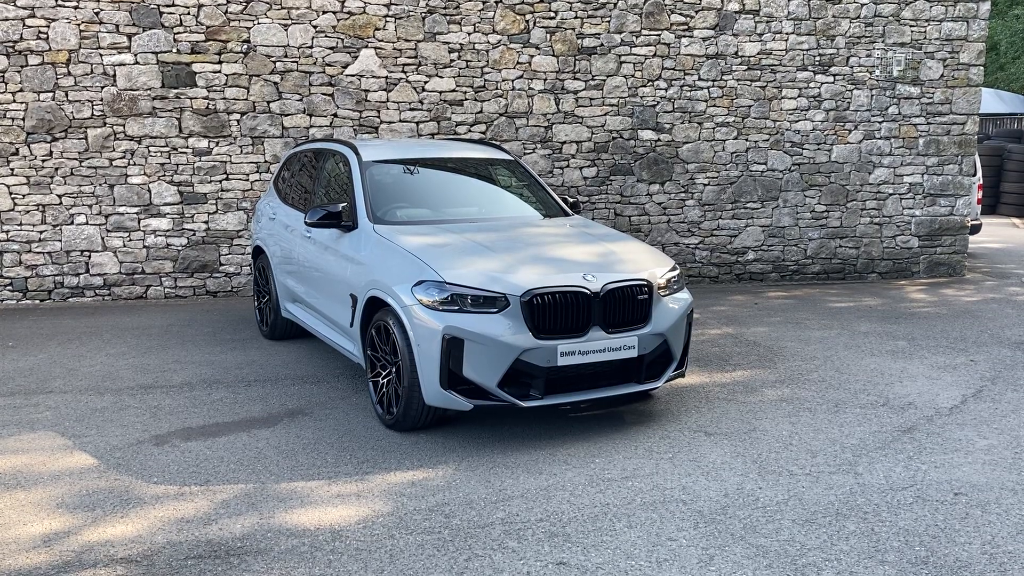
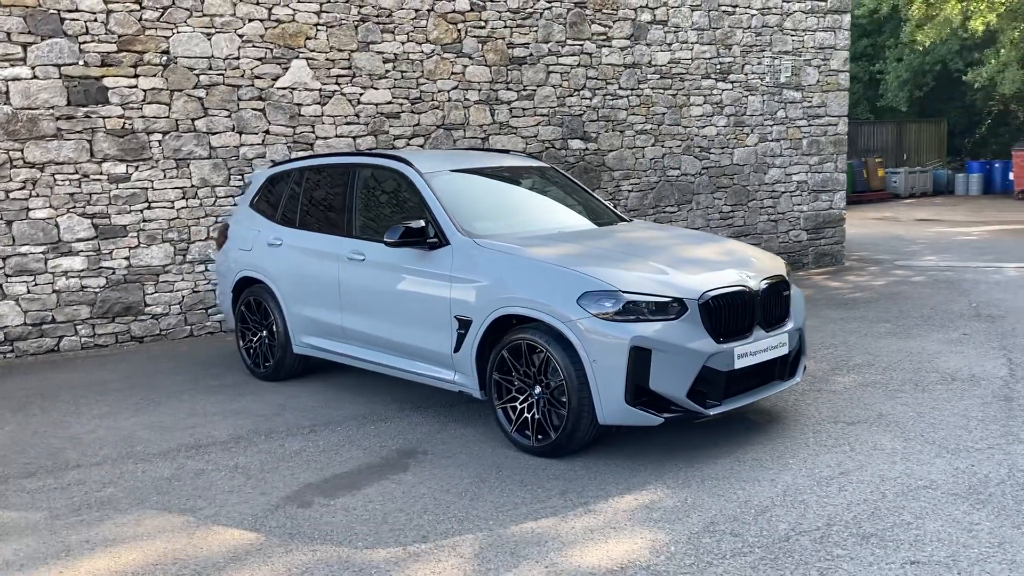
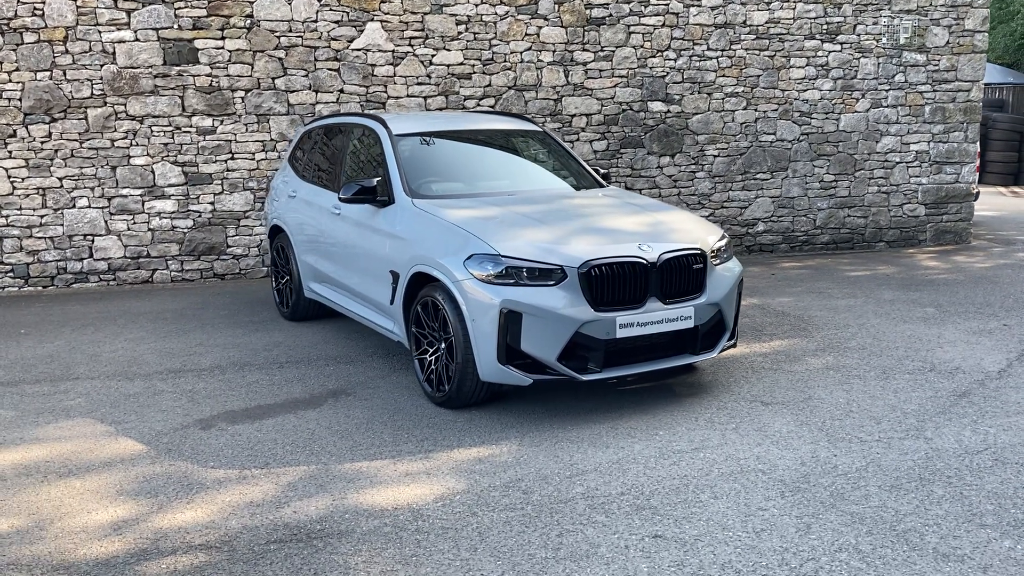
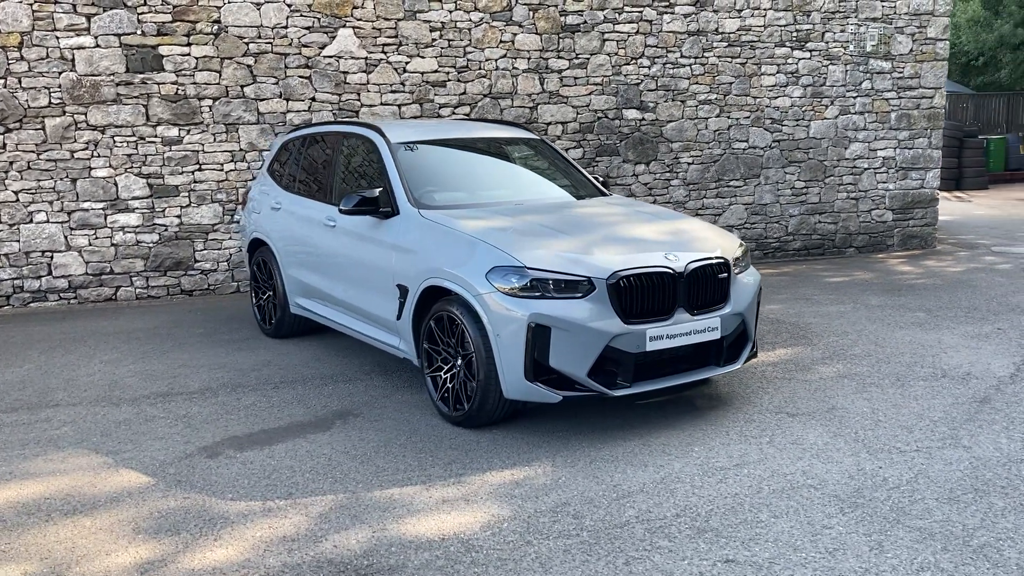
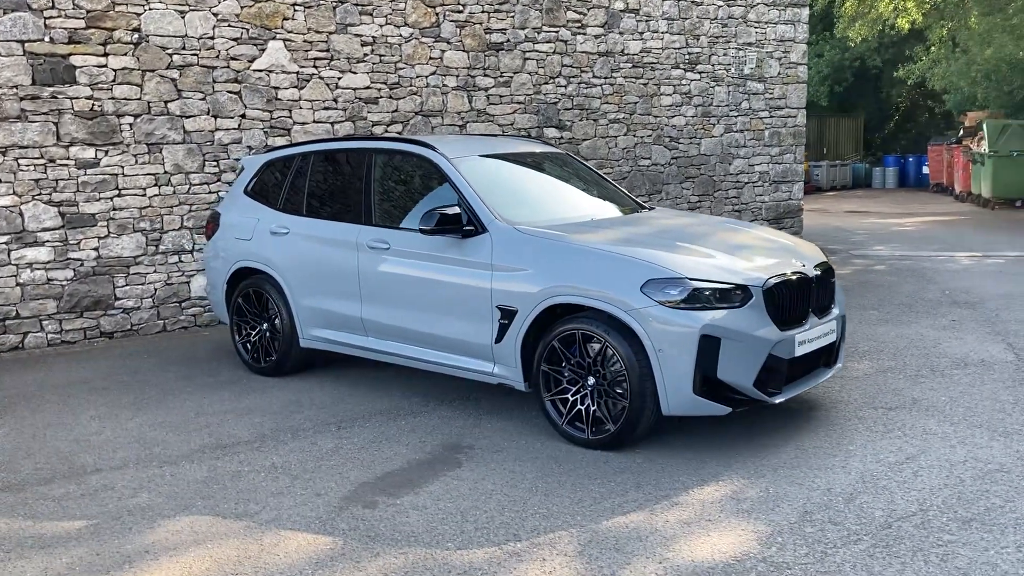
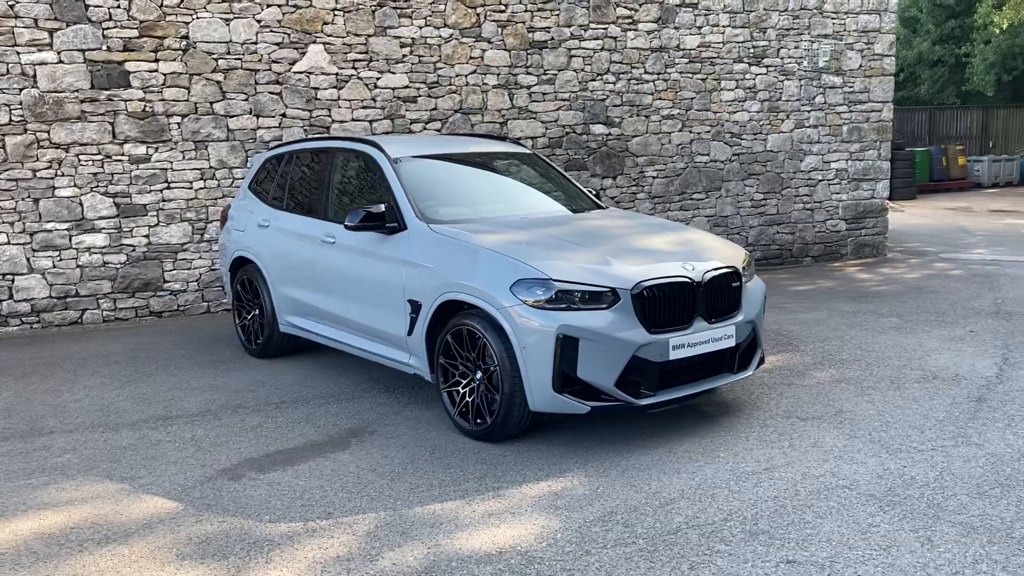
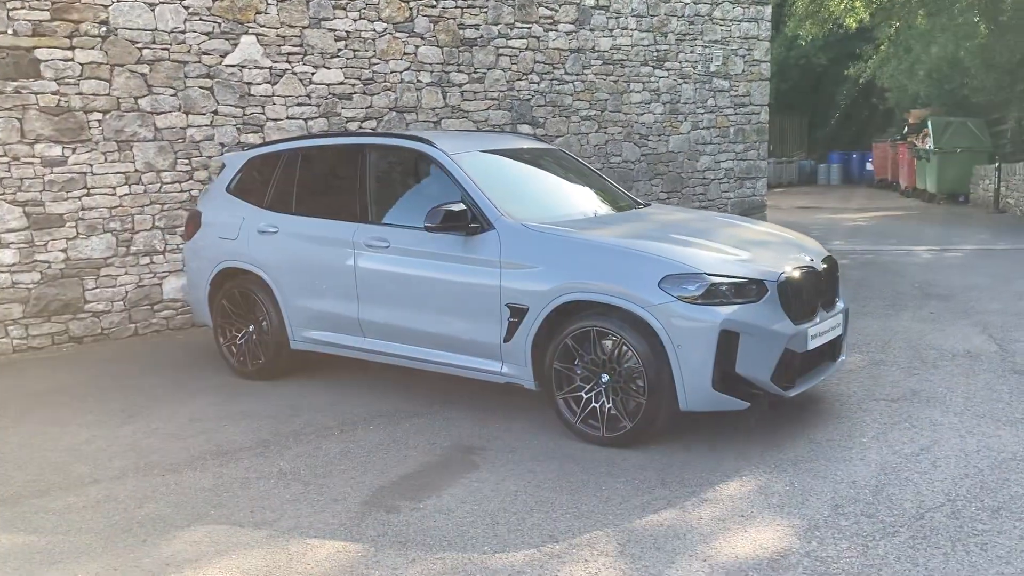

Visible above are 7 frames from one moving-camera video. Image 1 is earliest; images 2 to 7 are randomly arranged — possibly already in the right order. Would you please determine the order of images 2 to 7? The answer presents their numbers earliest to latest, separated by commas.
3, 4, 6, 2, 5, 7
